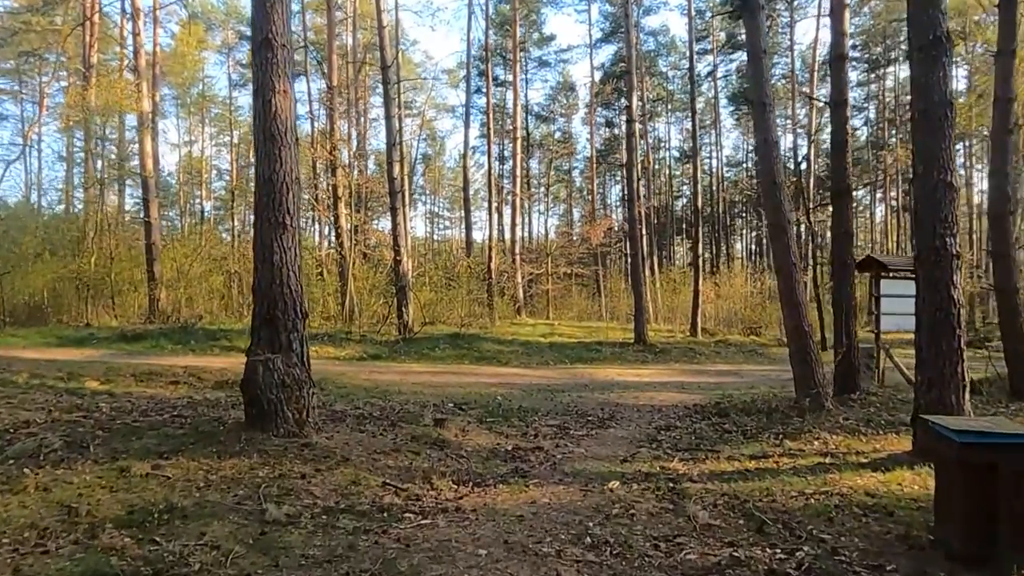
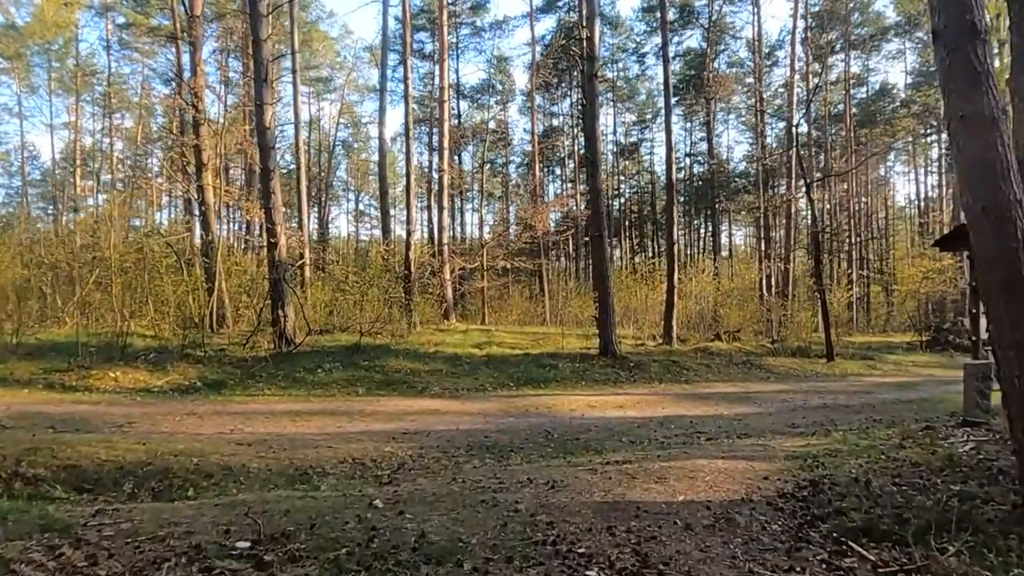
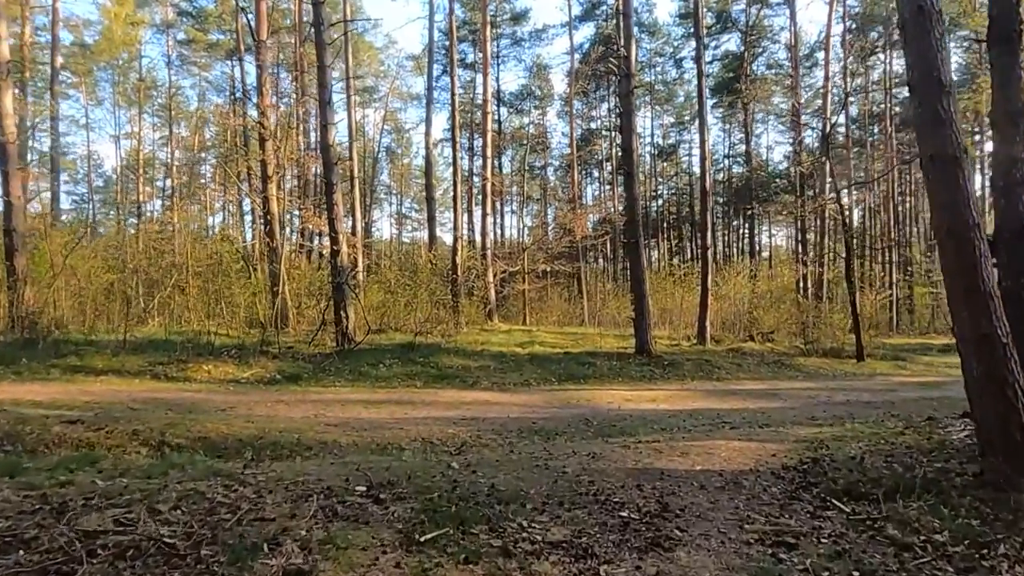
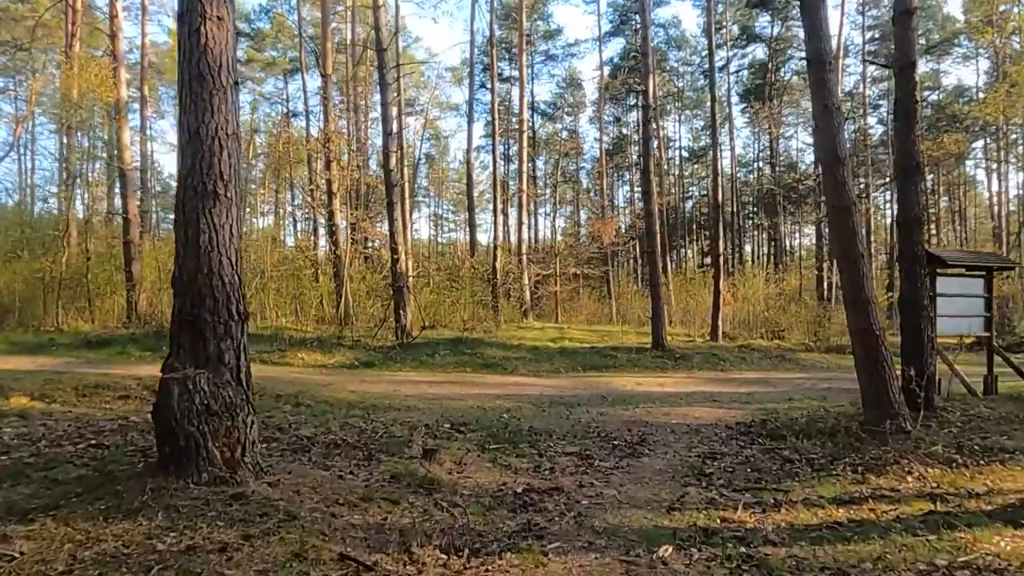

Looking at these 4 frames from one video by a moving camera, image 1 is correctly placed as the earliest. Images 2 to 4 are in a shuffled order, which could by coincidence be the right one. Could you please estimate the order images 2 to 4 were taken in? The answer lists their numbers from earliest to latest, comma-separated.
4, 3, 2
